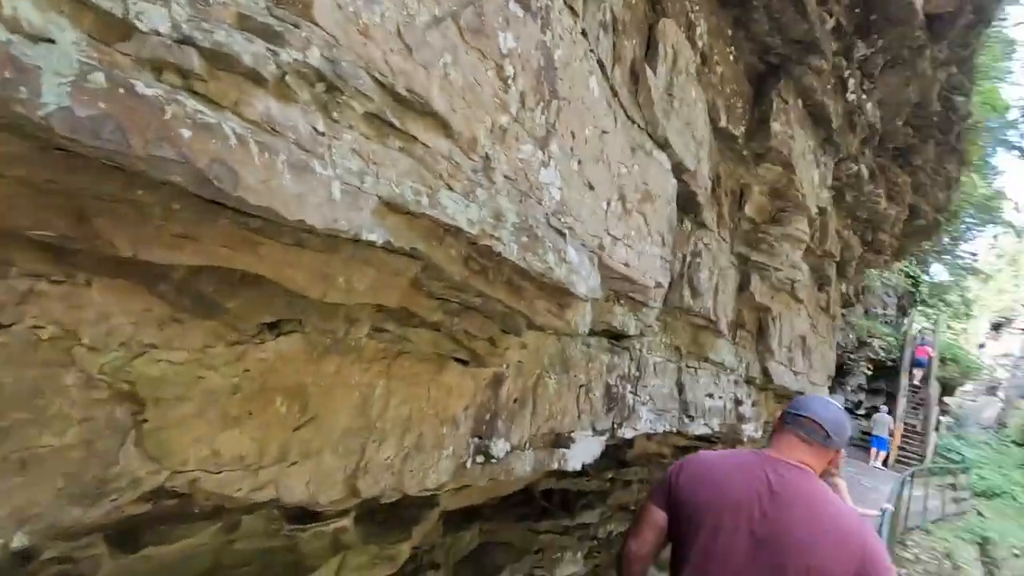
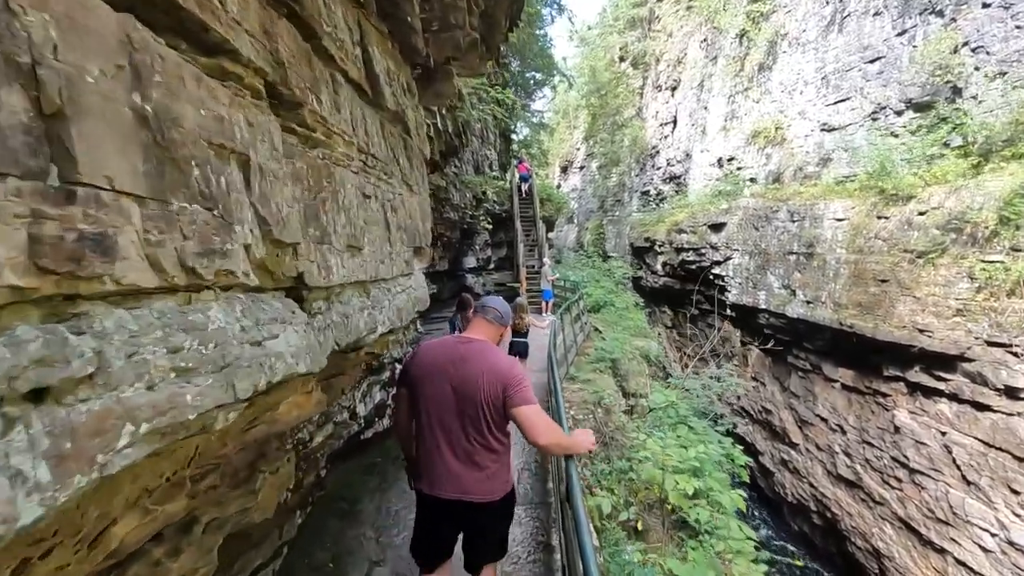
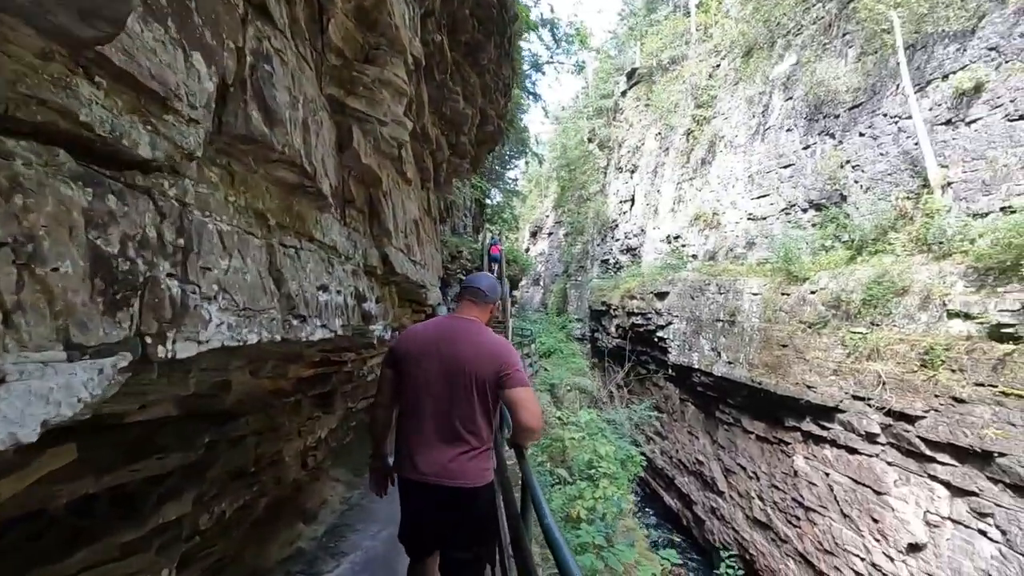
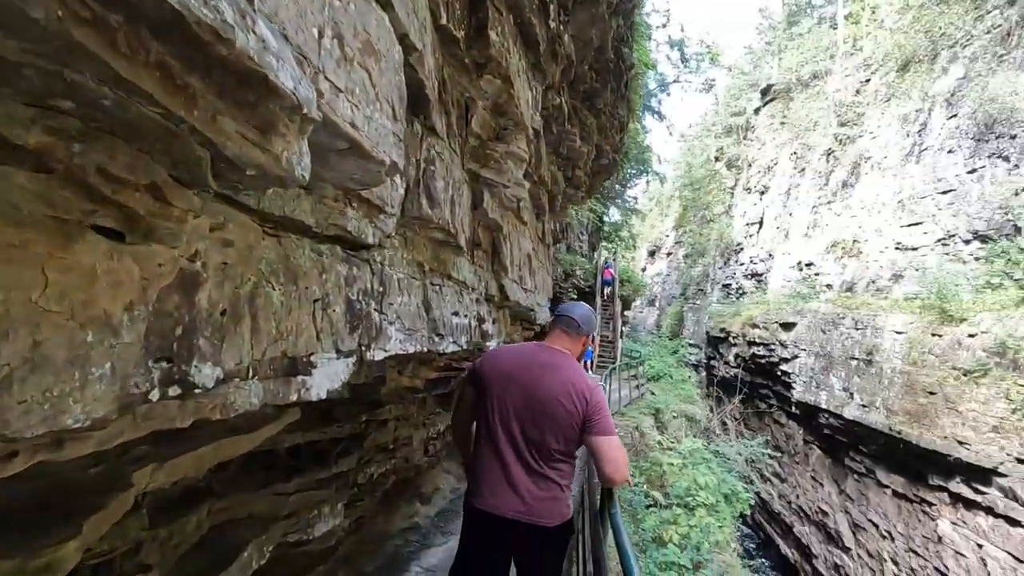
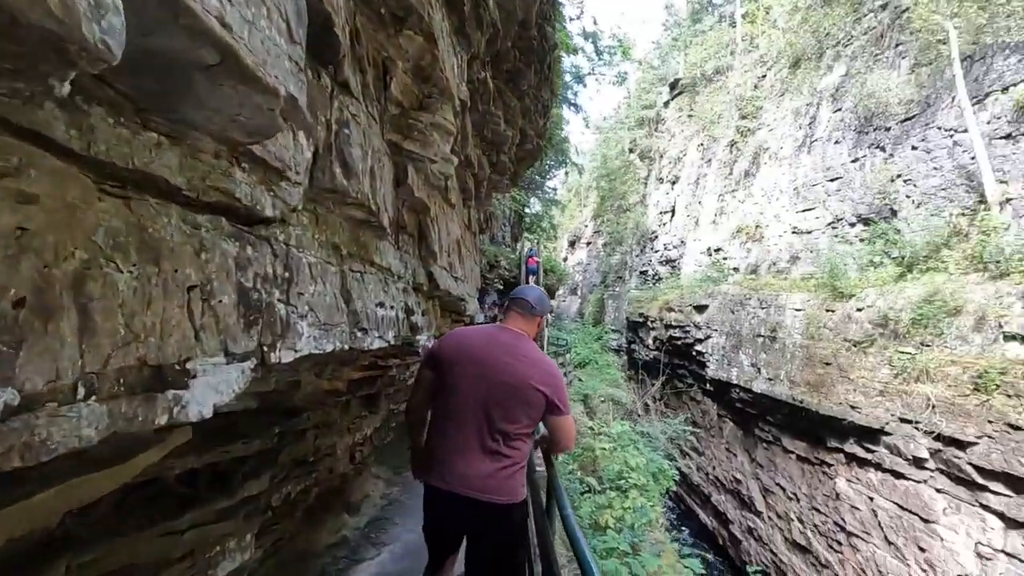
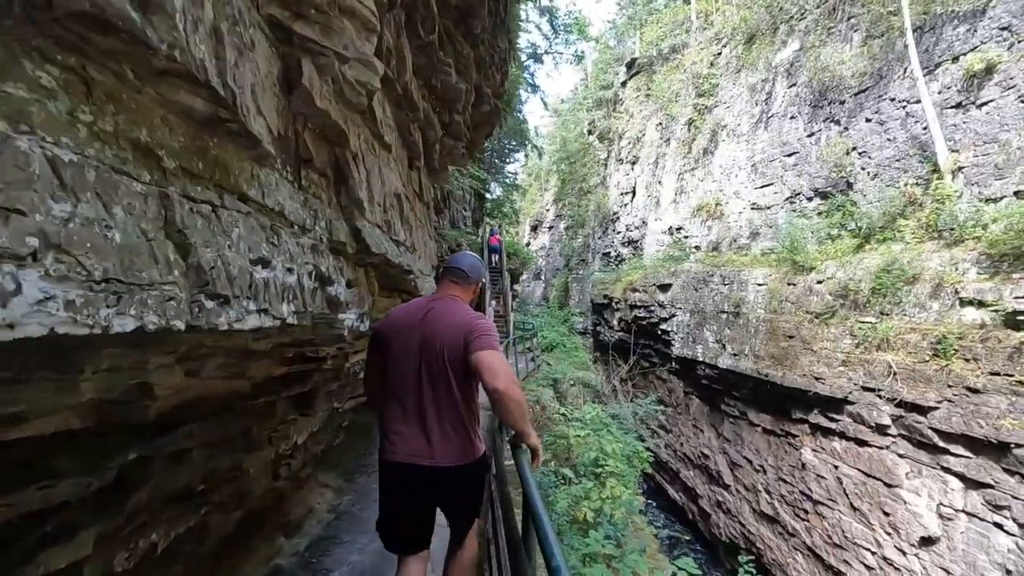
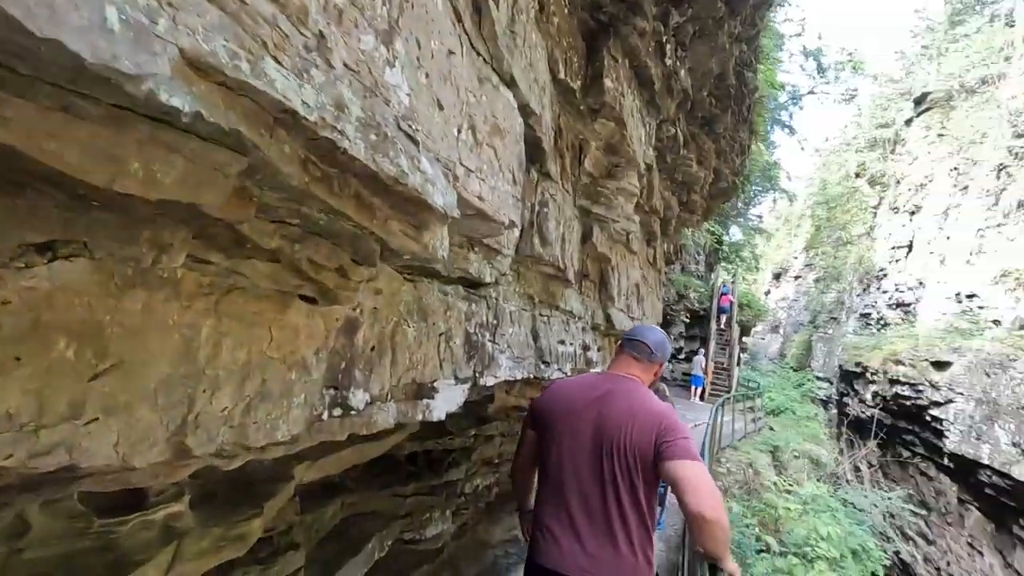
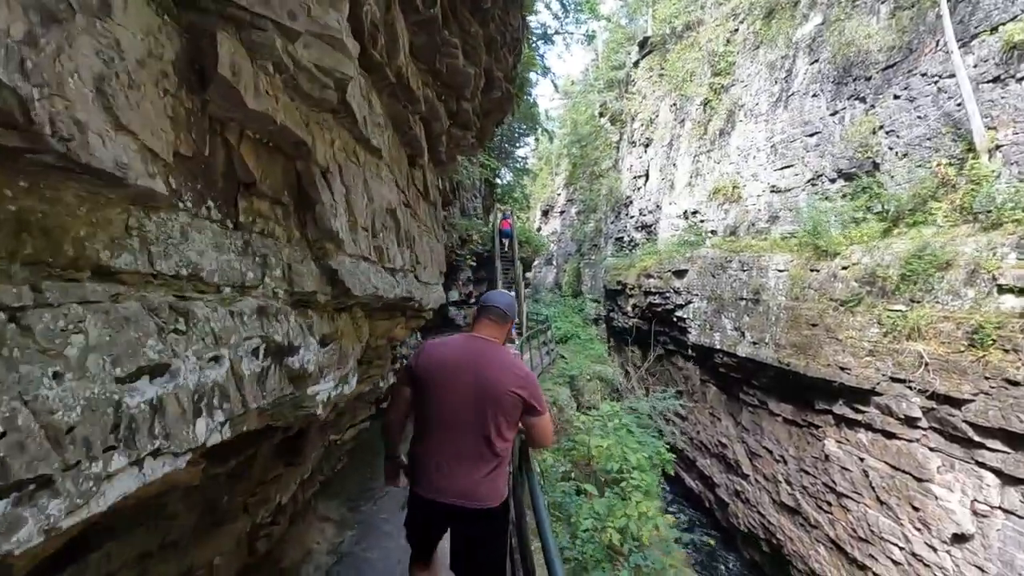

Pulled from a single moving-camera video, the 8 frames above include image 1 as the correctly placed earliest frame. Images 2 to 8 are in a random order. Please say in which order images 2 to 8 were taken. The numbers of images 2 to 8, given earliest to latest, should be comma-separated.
7, 4, 5, 3, 6, 8, 2
